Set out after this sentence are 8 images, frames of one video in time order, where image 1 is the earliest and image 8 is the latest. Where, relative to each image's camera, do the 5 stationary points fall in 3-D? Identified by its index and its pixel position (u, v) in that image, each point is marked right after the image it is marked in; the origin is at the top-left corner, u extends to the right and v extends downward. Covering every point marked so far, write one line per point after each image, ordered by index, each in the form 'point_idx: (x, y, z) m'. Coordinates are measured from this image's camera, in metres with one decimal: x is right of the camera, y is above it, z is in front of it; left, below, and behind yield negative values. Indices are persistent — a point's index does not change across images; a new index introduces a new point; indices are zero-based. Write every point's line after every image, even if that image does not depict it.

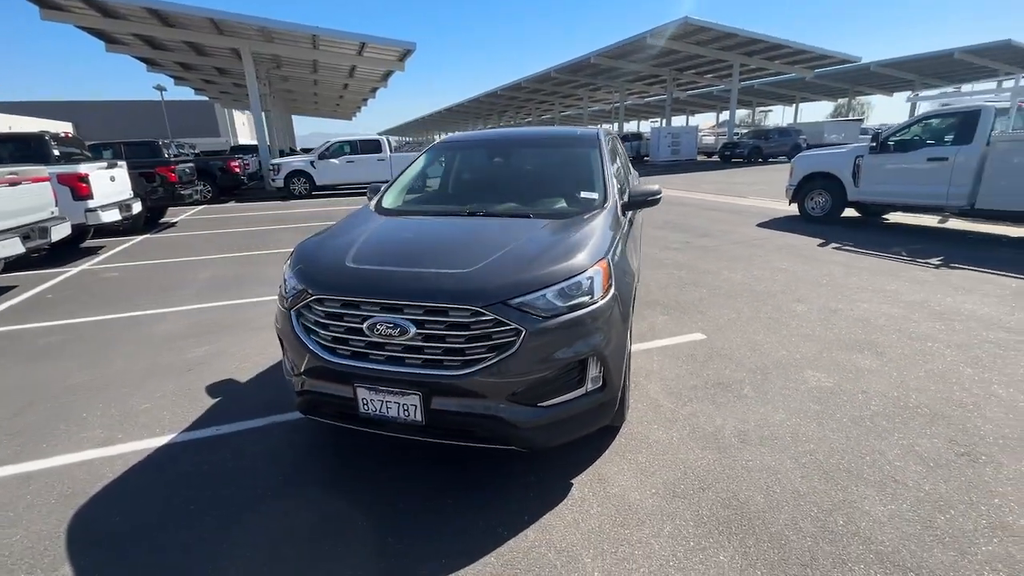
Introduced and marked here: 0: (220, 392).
0: (-2.2, -0.8, +3.7) m
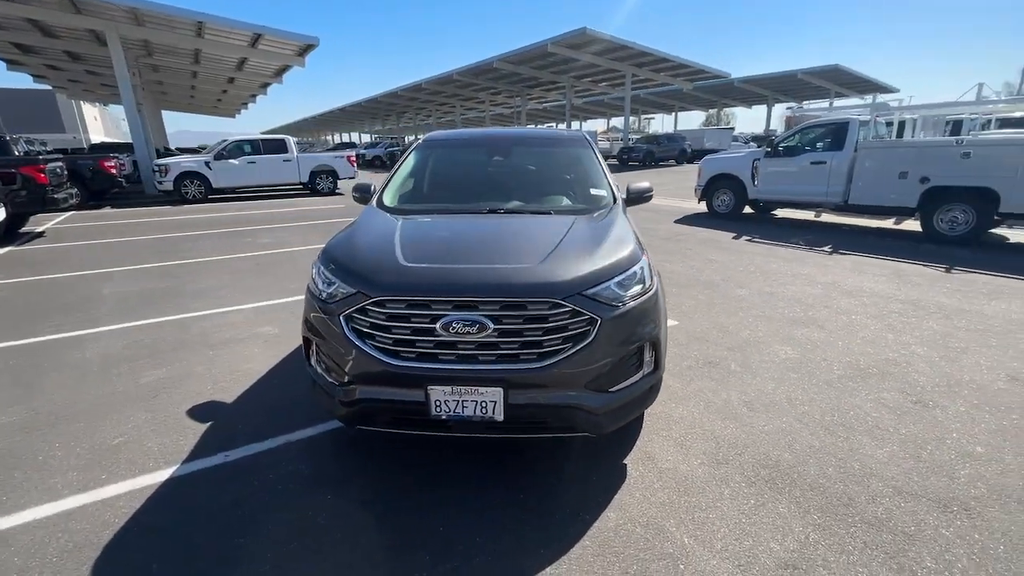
0: (-2.1, -0.9, +3.3) m
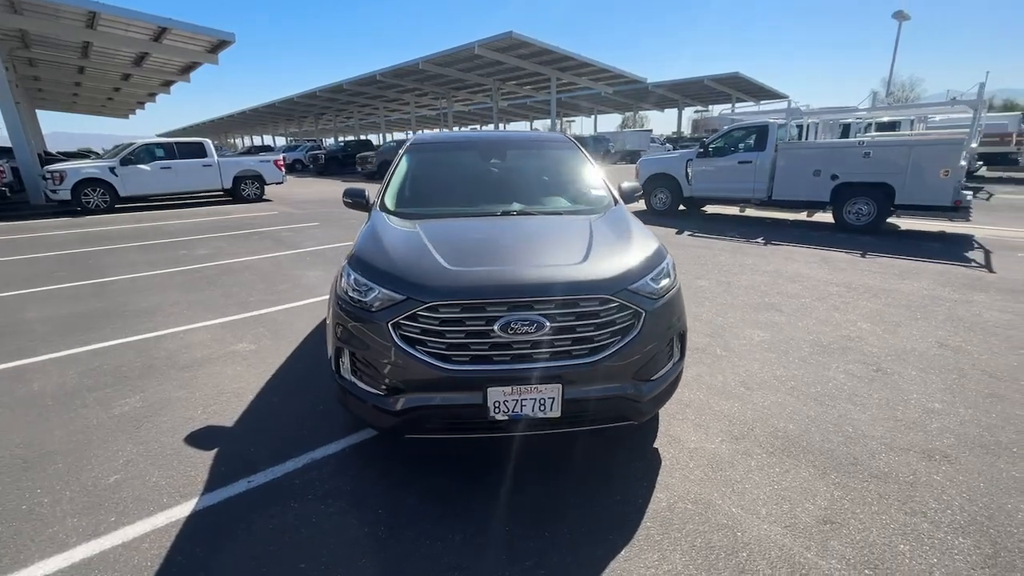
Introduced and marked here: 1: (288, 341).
0: (-1.9, -1.0, +3.0) m
1: (-2.2, -0.5, +4.7) m
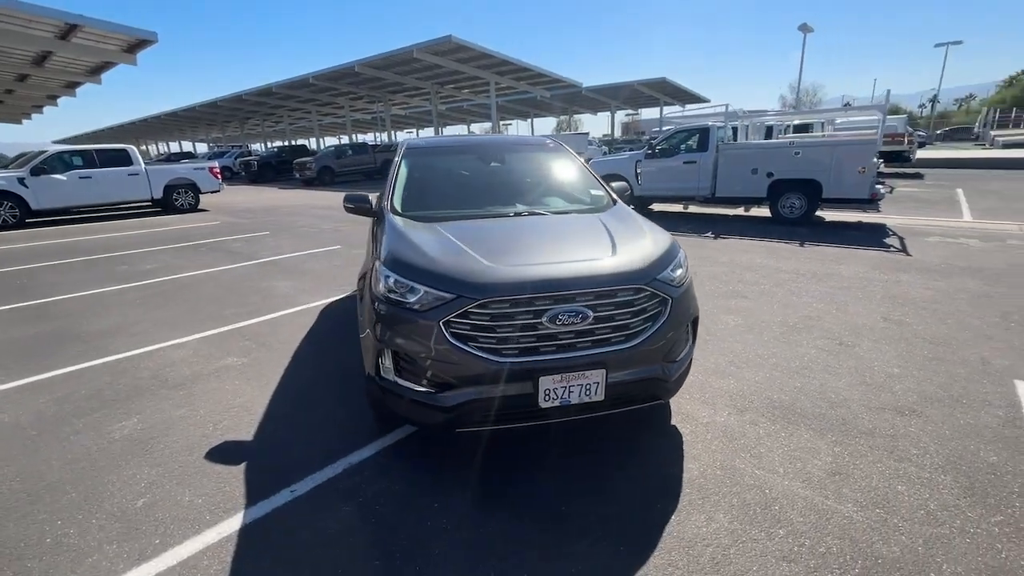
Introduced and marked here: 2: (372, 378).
0: (-1.7, -1.0, +2.9) m
1: (-2.2, -0.6, +4.6) m
2: (-0.8, -0.5, +2.8) m
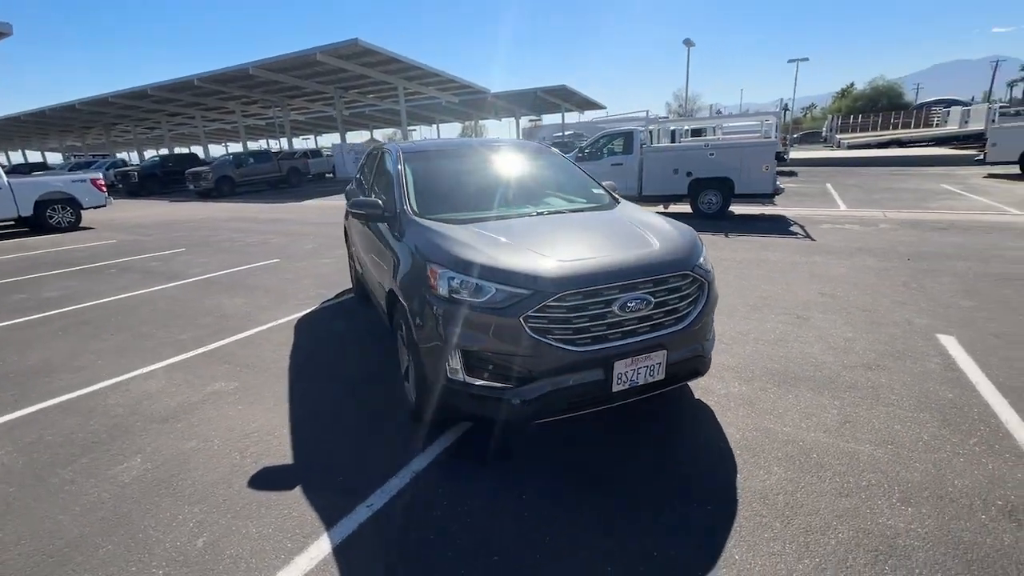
0: (-1.3, -1.1, +2.8) m
1: (-2.1, -0.7, +4.2) m
2: (-0.4, -0.5, +2.8) m
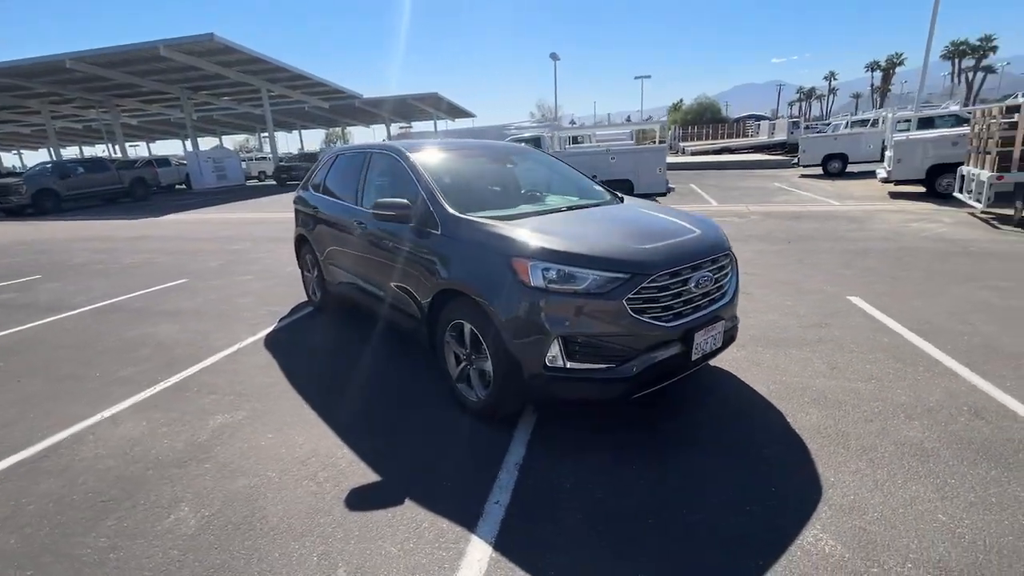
0: (-0.7, -1.1, +2.6) m
1: (-1.9, -0.9, +3.8) m
2: (+0.1, -0.5, +2.9) m
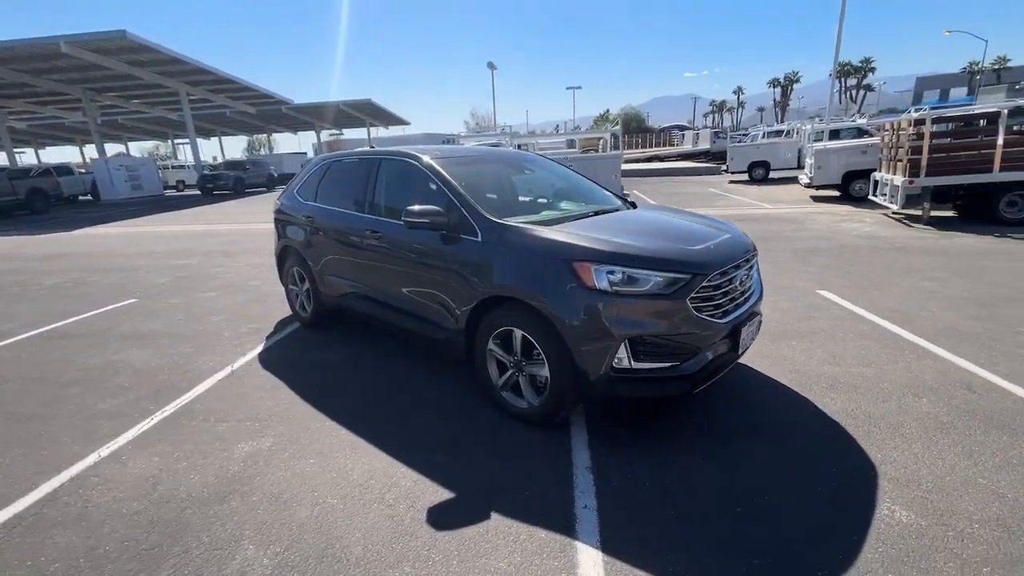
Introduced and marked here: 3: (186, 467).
0: (-0.2, -1.2, +2.5) m
1: (-1.6, -1.0, +3.6) m
2: (+0.5, -0.5, +2.9) m
3: (-2.1, -1.1, +3.0) m
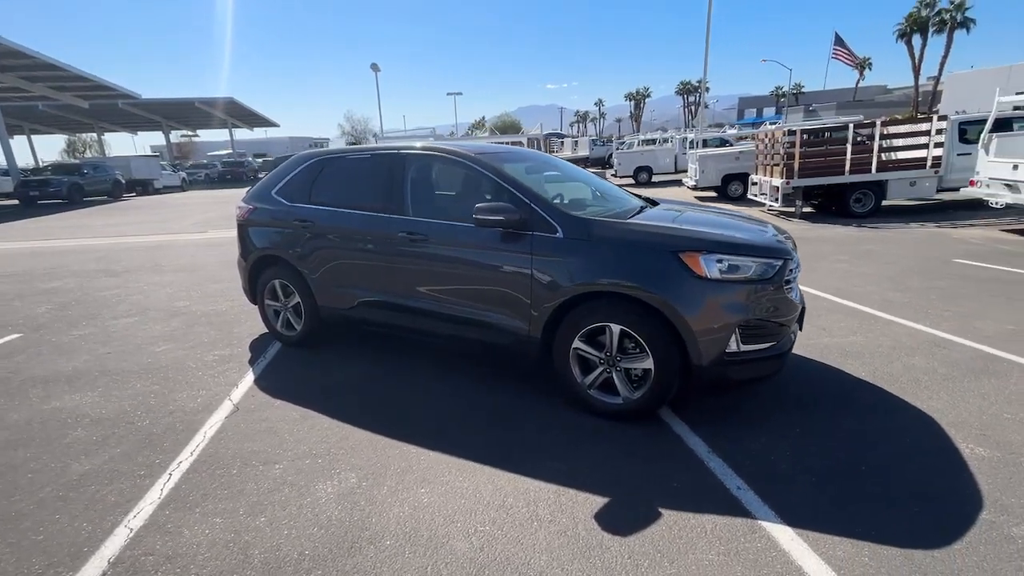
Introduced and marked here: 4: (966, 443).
0: (+0.6, -1.1, +2.4) m
1: (-1.0, -1.0, +3.1) m
2: (+1.2, -0.4, +3.0) m
3: (-1.3, -1.2, +2.4) m
4: (+2.7, -0.9, +2.9) m
